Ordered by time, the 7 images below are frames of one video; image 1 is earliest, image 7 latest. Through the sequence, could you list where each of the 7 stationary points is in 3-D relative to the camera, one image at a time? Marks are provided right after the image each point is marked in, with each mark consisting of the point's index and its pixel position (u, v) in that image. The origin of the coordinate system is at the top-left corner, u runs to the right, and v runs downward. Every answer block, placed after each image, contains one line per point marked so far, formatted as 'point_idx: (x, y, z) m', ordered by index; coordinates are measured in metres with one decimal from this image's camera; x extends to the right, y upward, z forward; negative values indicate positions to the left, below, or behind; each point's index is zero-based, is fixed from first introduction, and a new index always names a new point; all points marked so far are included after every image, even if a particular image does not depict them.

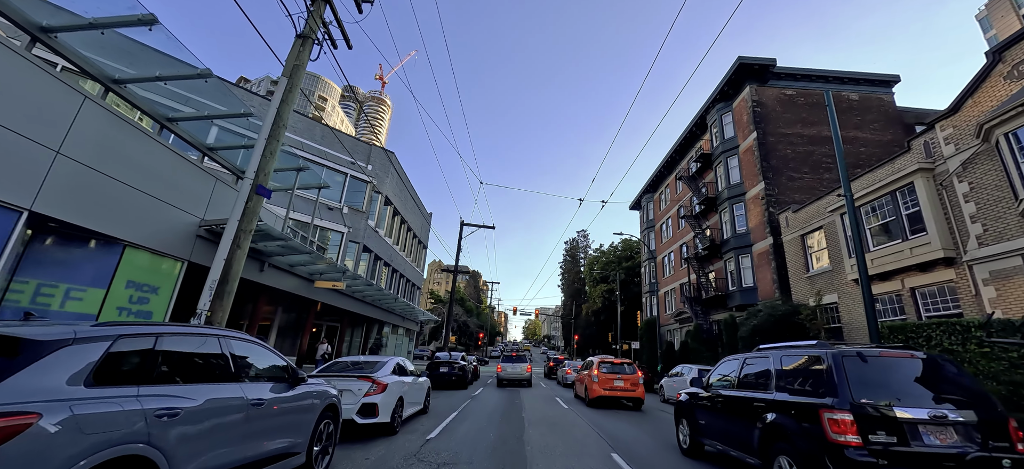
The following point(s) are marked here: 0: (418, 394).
0: (-2.1, -3.6, +9.1) m
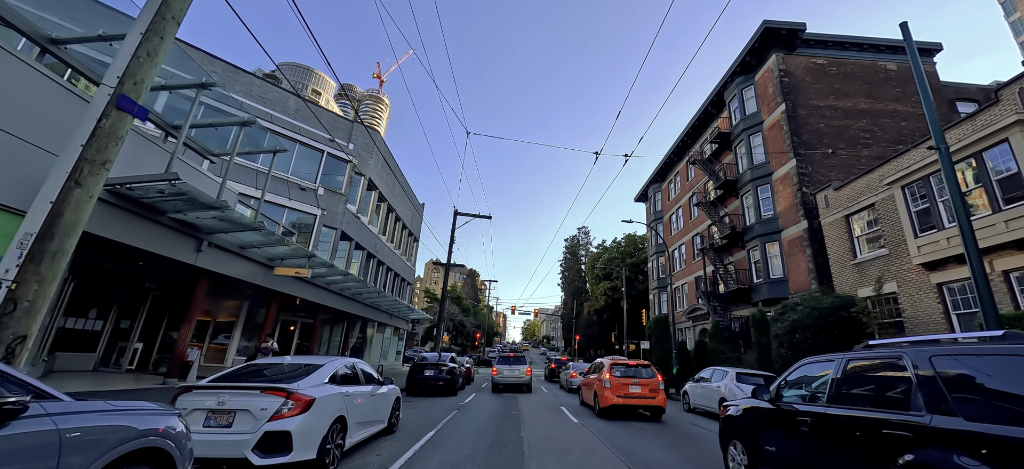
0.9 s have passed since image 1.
0: (-2.2, -2.9, +6.7) m
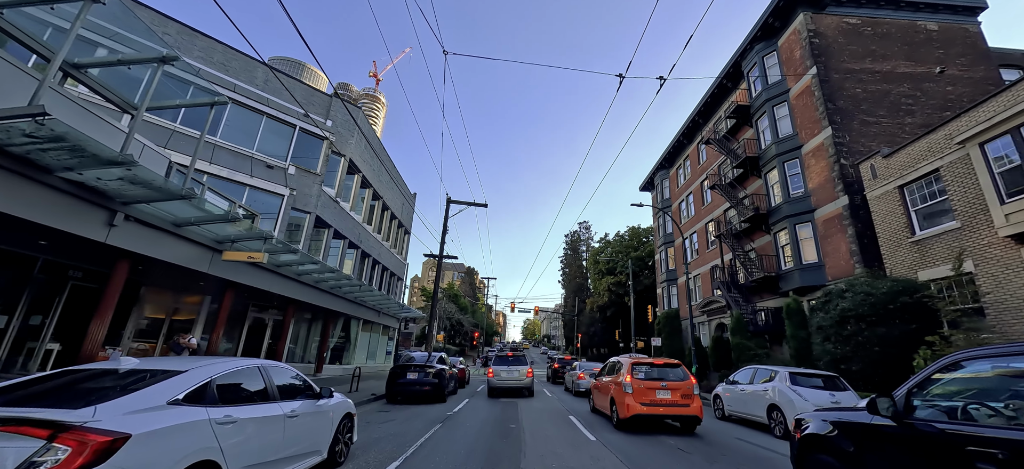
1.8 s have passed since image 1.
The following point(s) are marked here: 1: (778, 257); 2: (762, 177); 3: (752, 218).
0: (-2.2, -2.2, +4.5) m
1: (+11.6, -1.0, +17.4) m
2: (+11.8, +2.7, +18.9) m
3: (+11.3, +0.8, +18.7) m
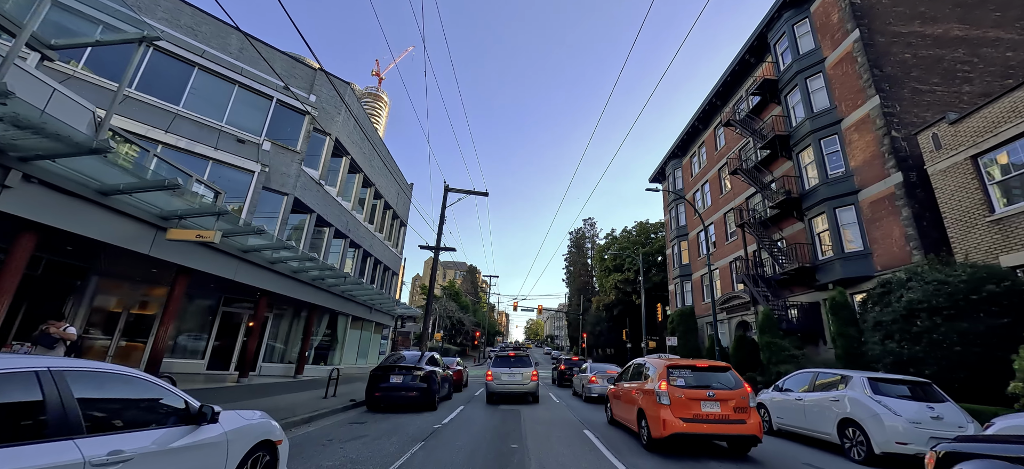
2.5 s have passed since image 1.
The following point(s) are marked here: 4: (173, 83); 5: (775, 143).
0: (-2.2, -1.7, +2.7) m
1: (+11.7, -0.4, +15.5) m
2: (+11.9, +3.3, +17.0) m
3: (+11.4, +1.3, +16.8) m
4: (-10.8, +4.8, +12.7) m
5: (+11.6, +4.1, +17.7) m
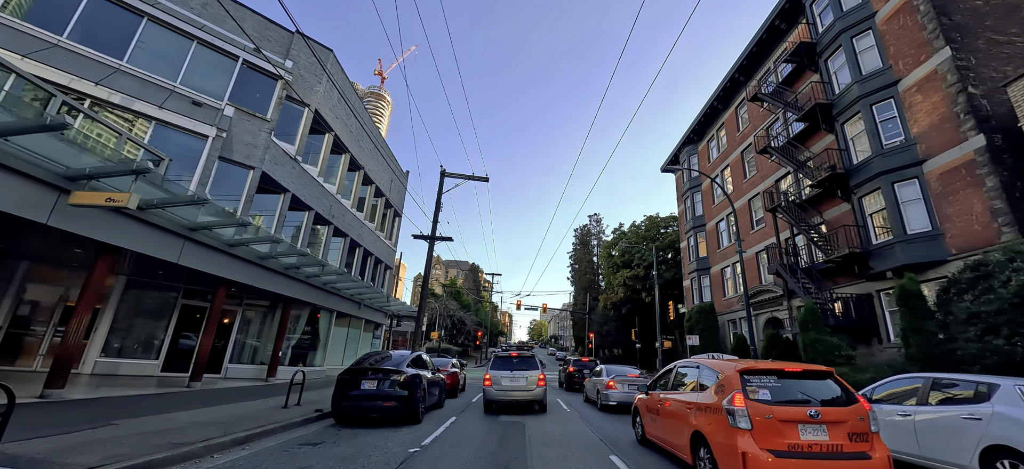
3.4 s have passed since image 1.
0: (-2.3, -1.0, +0.6) m
1: (+11.8, +0.2, +13.3) m
2: (+12.0, +3.9, +14.8) m
3: (+11.4, +1.9, +14.7) m
4: (-10.7, +5.4, +10.7) m
5: (+11.7, +4.7, +15.5) m
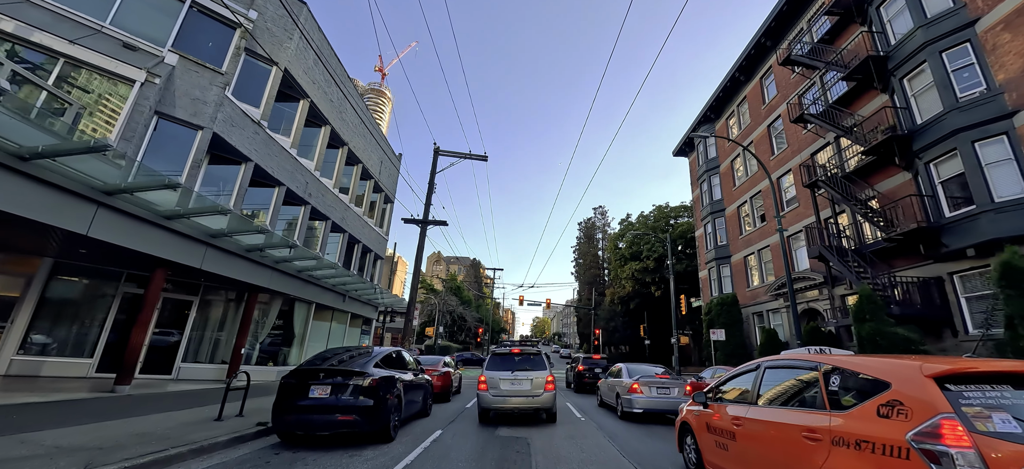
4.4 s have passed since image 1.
0: (-2.3, -0.4, -1.4) m
1: (+11.8, +1.0, +11.1) m
2: (+12.0, +4.7, +12.7) m
3: (+11.5, +2.7, +12.5) m
4: (-10.7, +6.1, +8.7) m
5: (+11.8, +5.5, +13.4) m
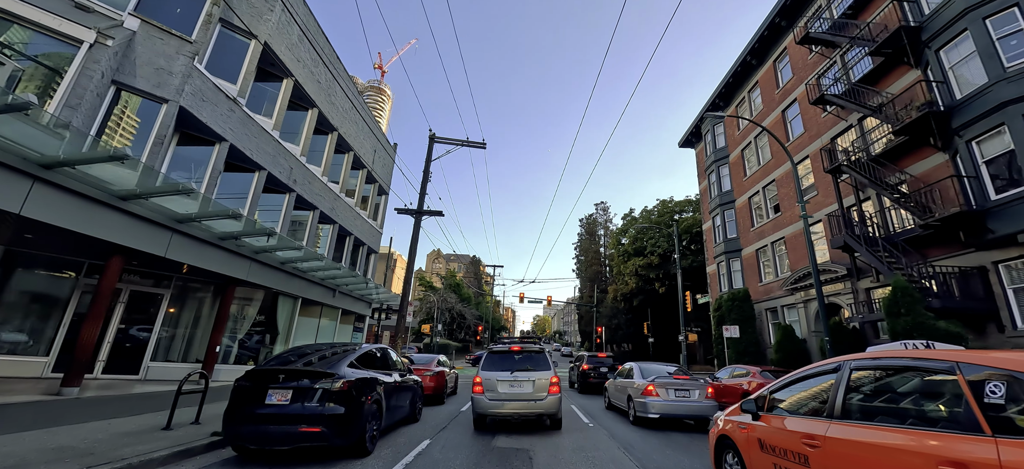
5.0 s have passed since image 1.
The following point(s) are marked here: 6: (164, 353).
0: (-2.3, 0.0, -2.5) m
1: (+11.8, +1.4, +10.1) m
2: (+12.0, +5.1, +11.6) m
3: (+11.5, +3.1, +11.4) m
4: (-10.7, +6.4, +7.6) m
5: (+11.7, +5.9, +12.3) m
6: (-9.8, -3.3, +11.2) m
